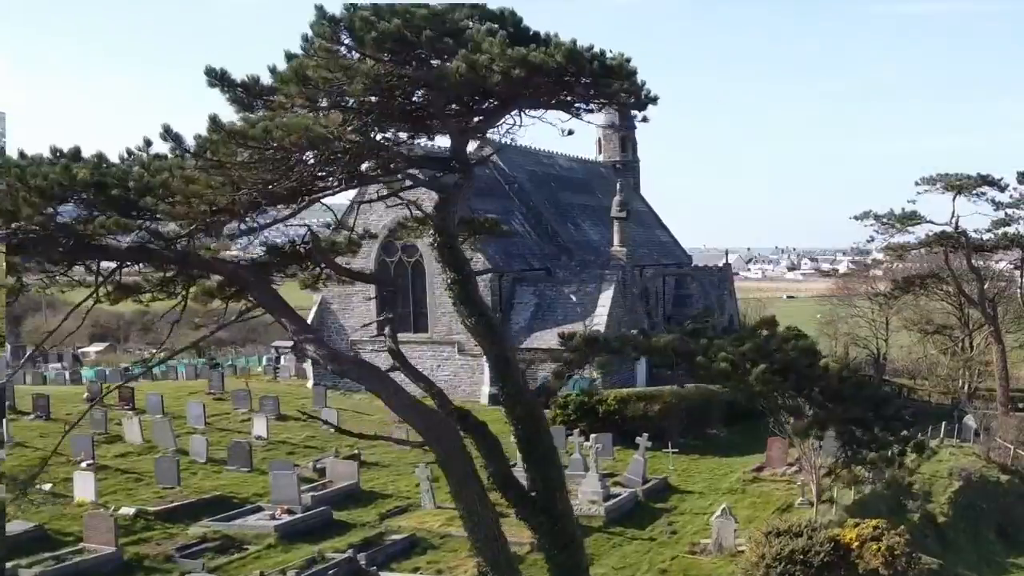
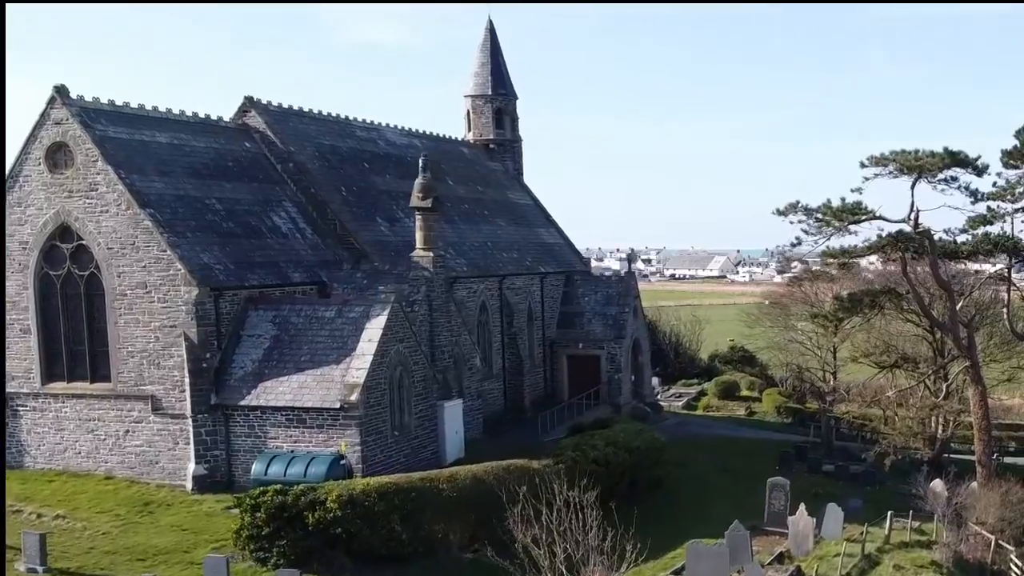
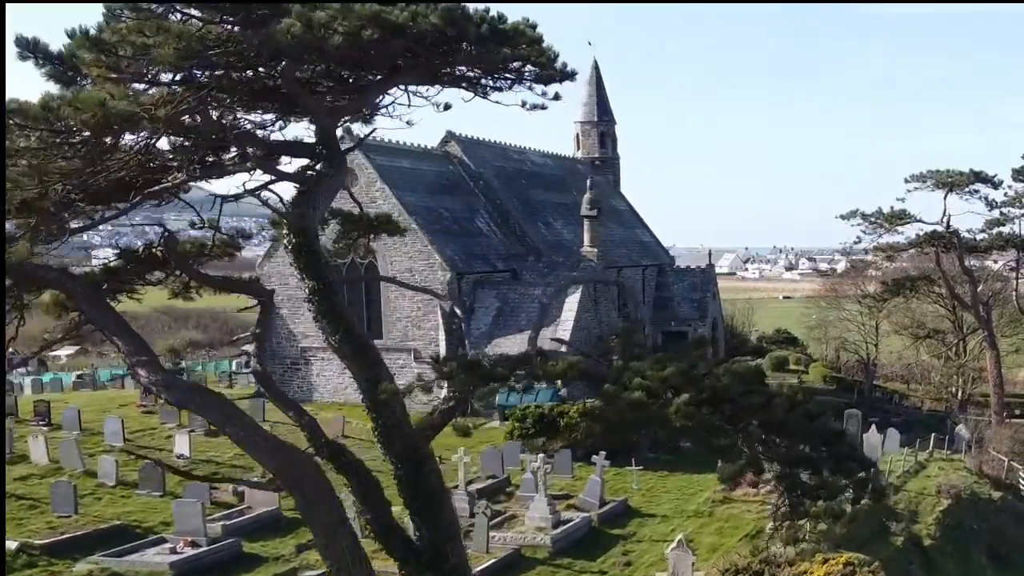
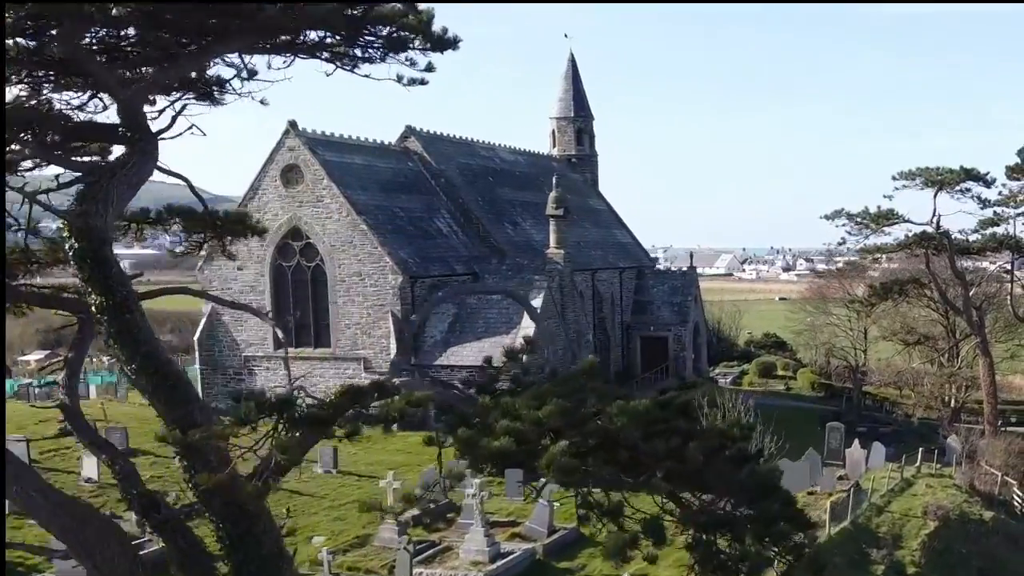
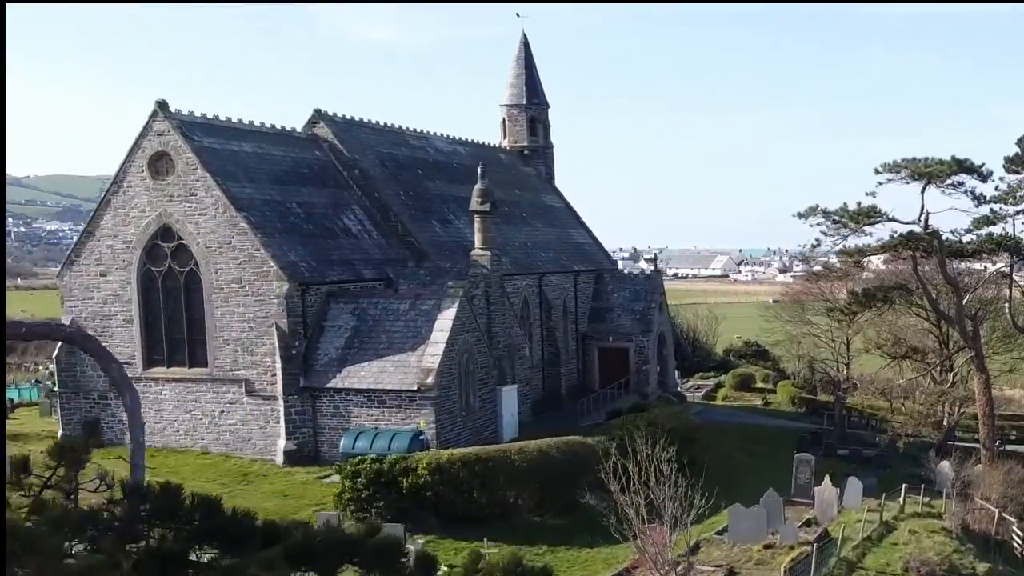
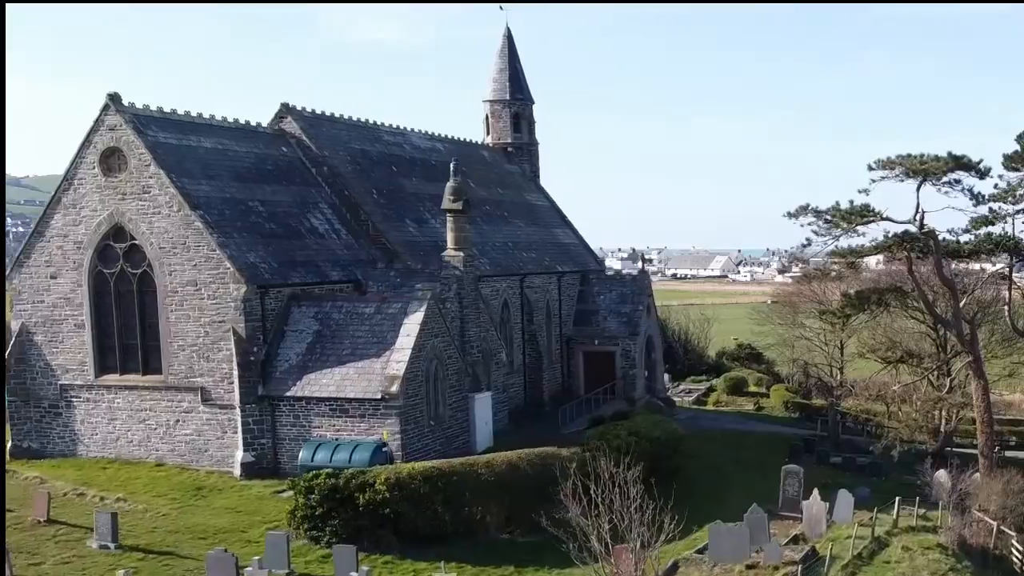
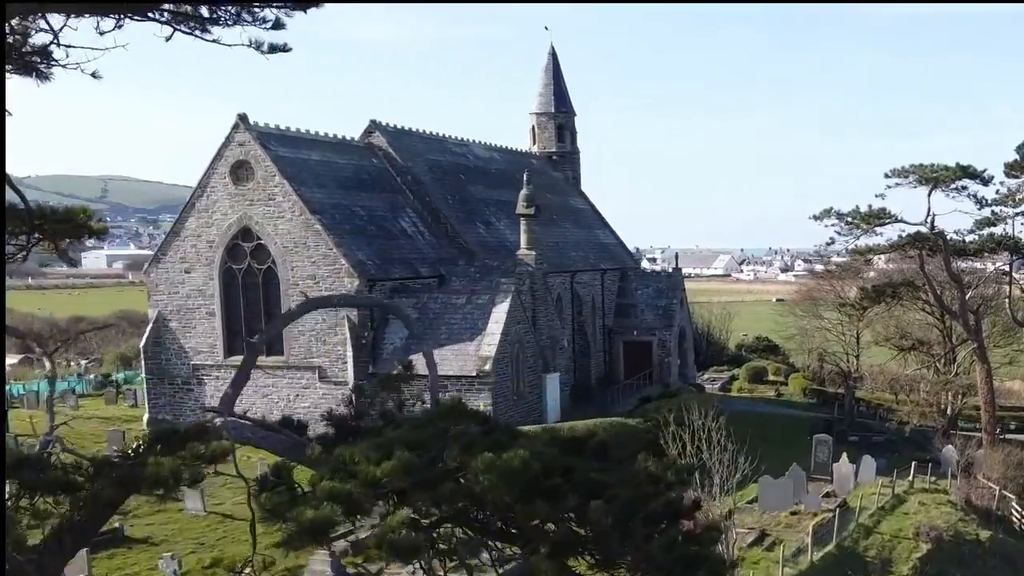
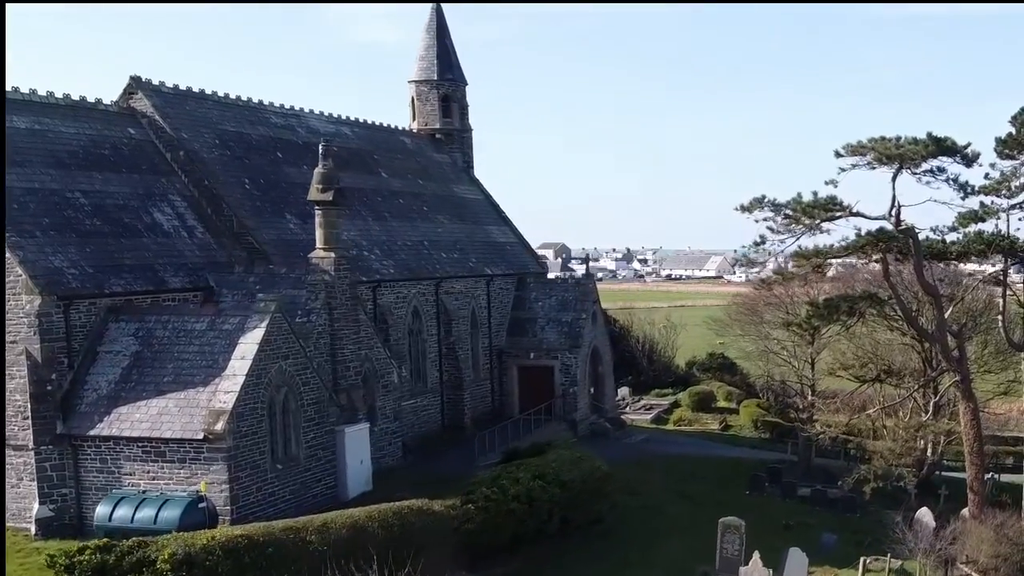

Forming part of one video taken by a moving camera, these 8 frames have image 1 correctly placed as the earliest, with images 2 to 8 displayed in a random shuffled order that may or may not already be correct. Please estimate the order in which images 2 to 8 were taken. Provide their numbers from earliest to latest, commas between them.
3, 4, 7, 5, 6, 2, 8
